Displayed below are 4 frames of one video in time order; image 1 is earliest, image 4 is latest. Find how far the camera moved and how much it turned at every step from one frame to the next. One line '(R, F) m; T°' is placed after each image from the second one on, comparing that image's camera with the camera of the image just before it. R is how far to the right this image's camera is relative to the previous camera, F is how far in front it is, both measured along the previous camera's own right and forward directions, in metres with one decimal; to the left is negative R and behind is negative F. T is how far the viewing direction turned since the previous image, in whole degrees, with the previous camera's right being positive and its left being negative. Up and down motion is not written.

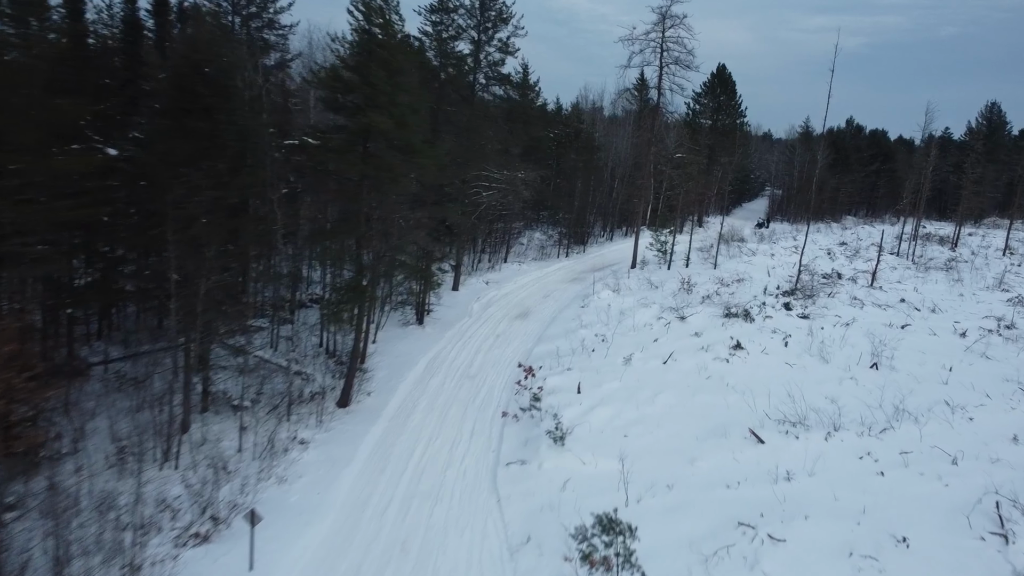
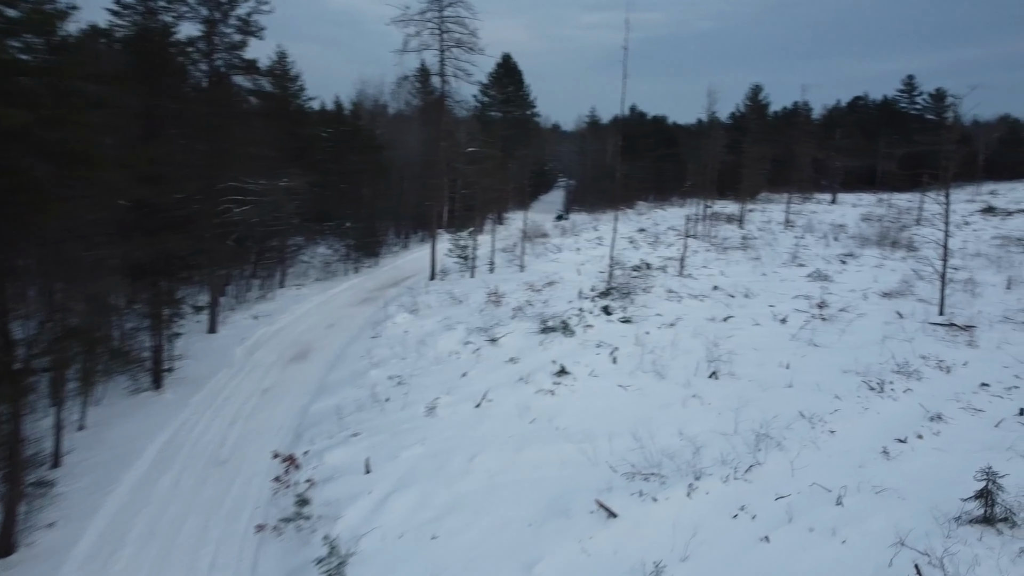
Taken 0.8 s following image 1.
(+0.7, +3.0) m; +14°
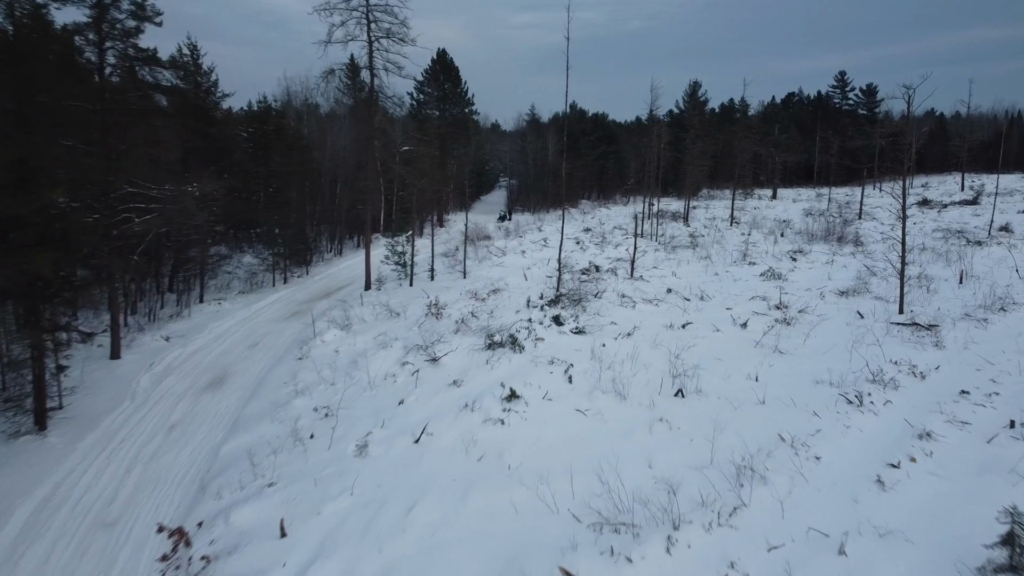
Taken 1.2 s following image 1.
(0.0, +1.4) m; +4°
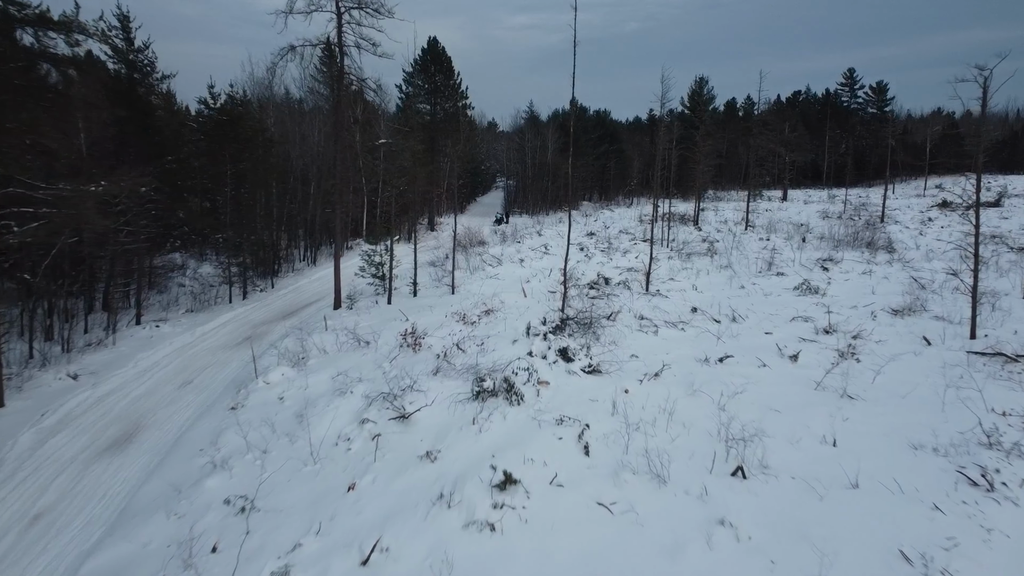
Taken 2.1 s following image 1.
(0.0, +3.2) m; 0°
